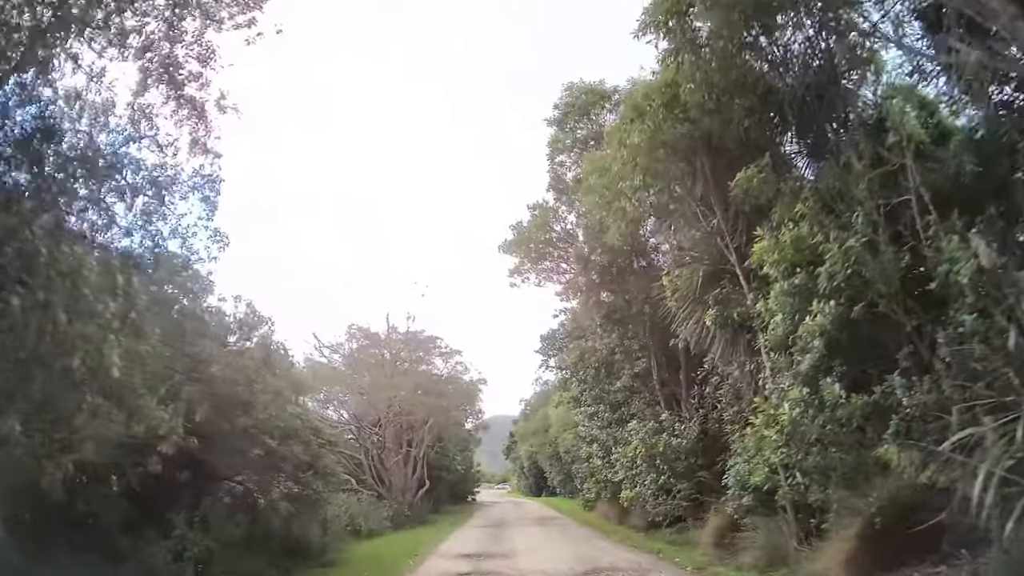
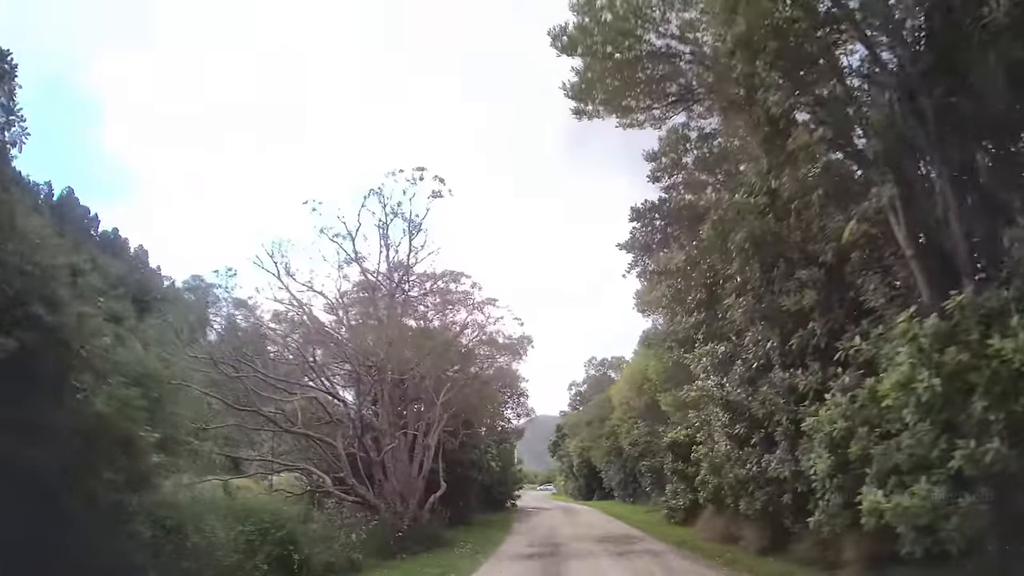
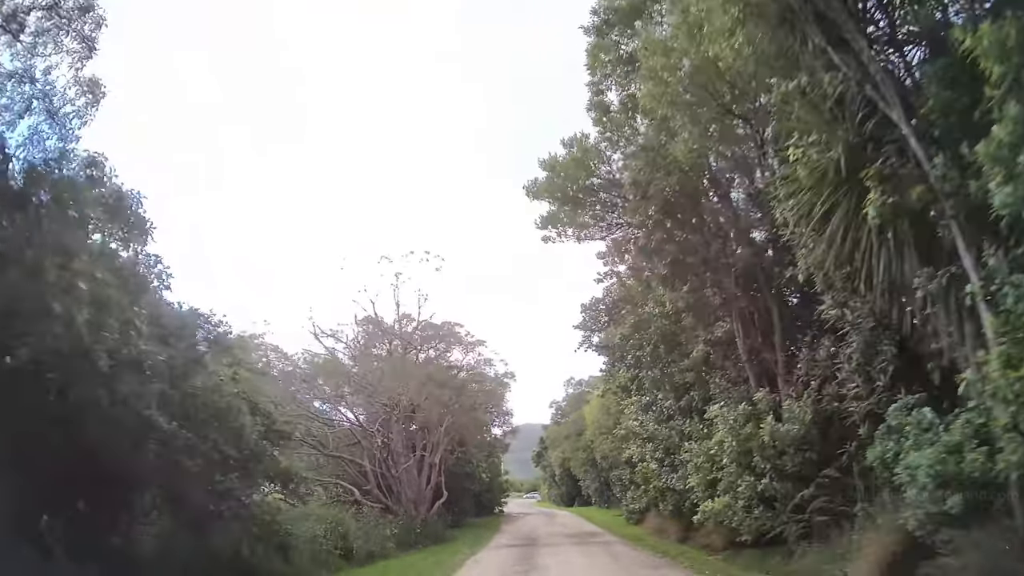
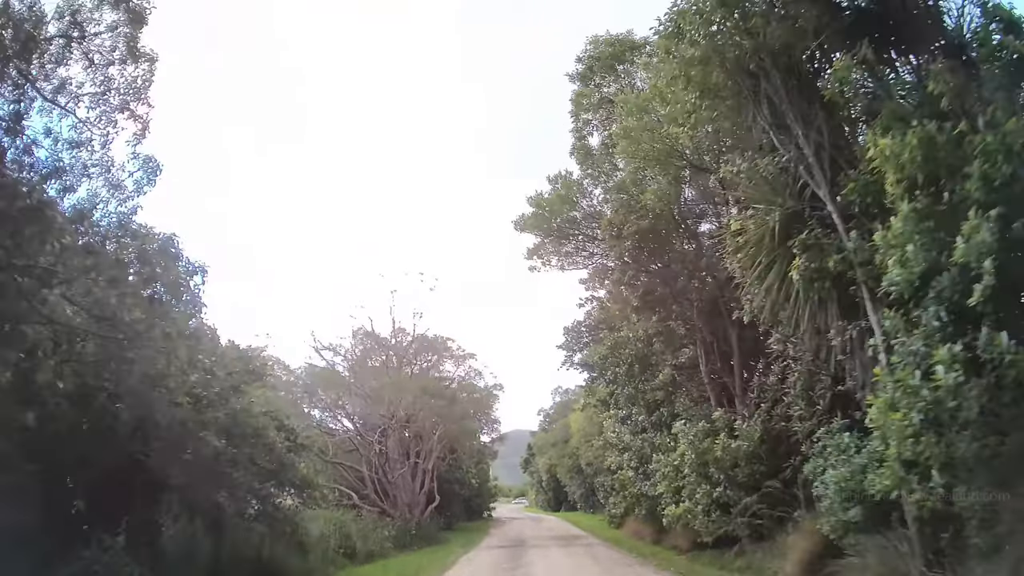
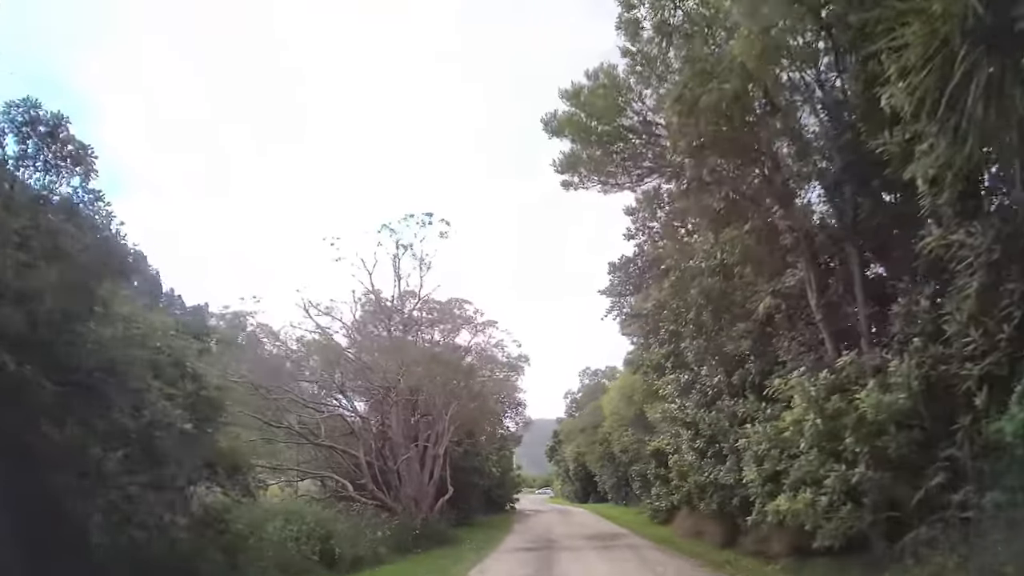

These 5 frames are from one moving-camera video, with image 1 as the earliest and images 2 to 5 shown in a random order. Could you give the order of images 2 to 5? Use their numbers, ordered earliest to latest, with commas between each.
4, 3, 5, 2
